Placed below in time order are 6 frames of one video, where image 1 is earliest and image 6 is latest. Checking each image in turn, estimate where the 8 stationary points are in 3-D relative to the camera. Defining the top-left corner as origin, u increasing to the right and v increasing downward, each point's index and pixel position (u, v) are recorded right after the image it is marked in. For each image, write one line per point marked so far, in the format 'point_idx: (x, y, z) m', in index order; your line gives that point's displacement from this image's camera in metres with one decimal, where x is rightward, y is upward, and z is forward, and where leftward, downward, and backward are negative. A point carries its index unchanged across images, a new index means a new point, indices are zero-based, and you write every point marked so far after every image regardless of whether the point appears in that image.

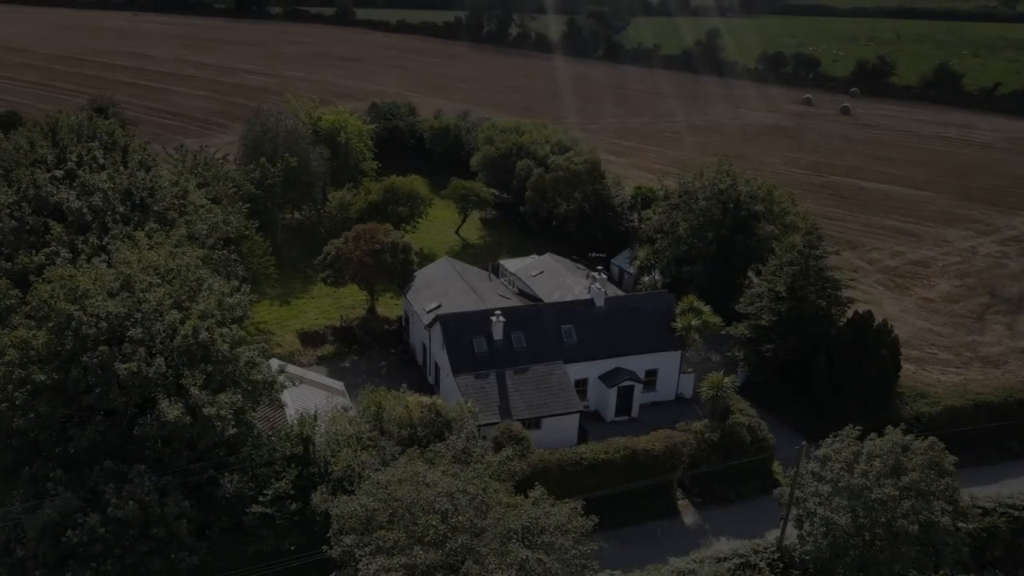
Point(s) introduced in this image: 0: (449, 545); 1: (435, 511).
0: (-1.3, -5.3, +18.9) m
1: (-1.6, -4.8, +19.4) m
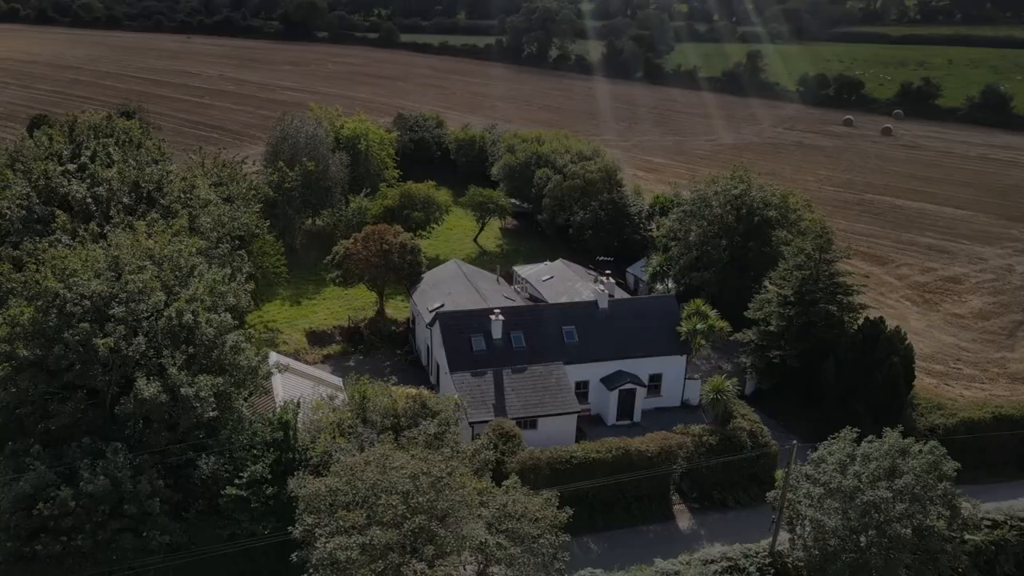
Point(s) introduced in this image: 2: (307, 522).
0: (-2.1, -4.8, +18.5) m
1: (-2.4, -4.3, +19.1) m
2: (-4.4, -5.0, +19.7) m
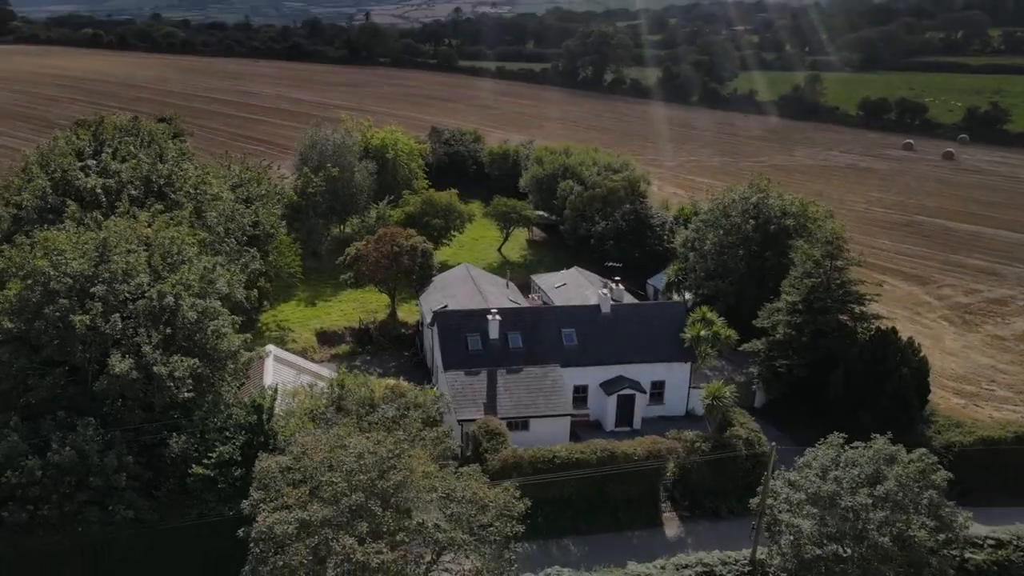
0: (-3.3, -4.3, +18.3) m
1: (-3.6, -3.8, +19.0) m
2: (-5.5, -4.5, +19.7) m
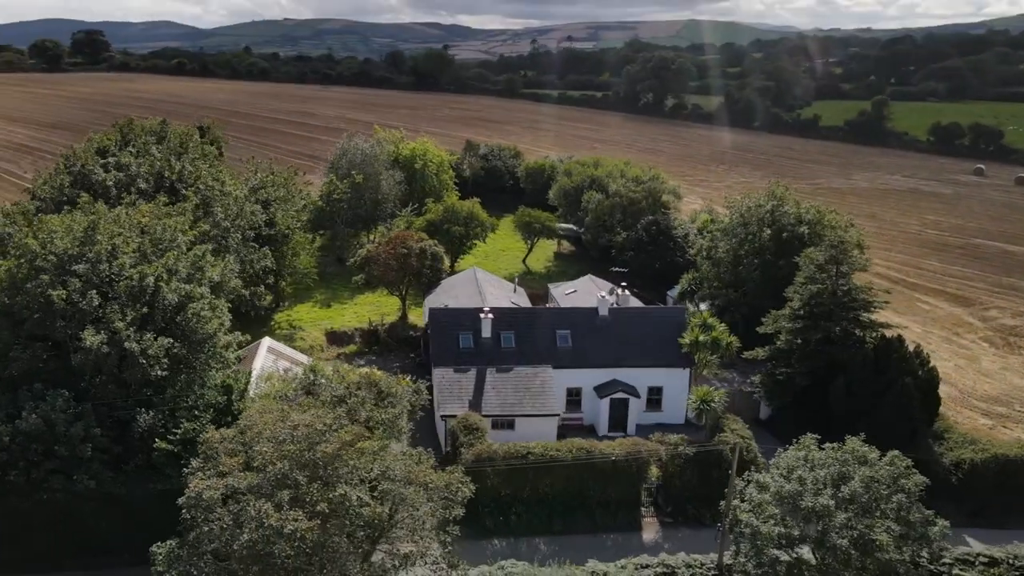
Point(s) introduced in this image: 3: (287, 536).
0: (-4.8, -3.7, +18.3) m
1: (-5.0, -3.2, +19.0) m
2: (-6.9, -3.9, +19.9) m
3: (-4.2, -4.7, +17.2) m
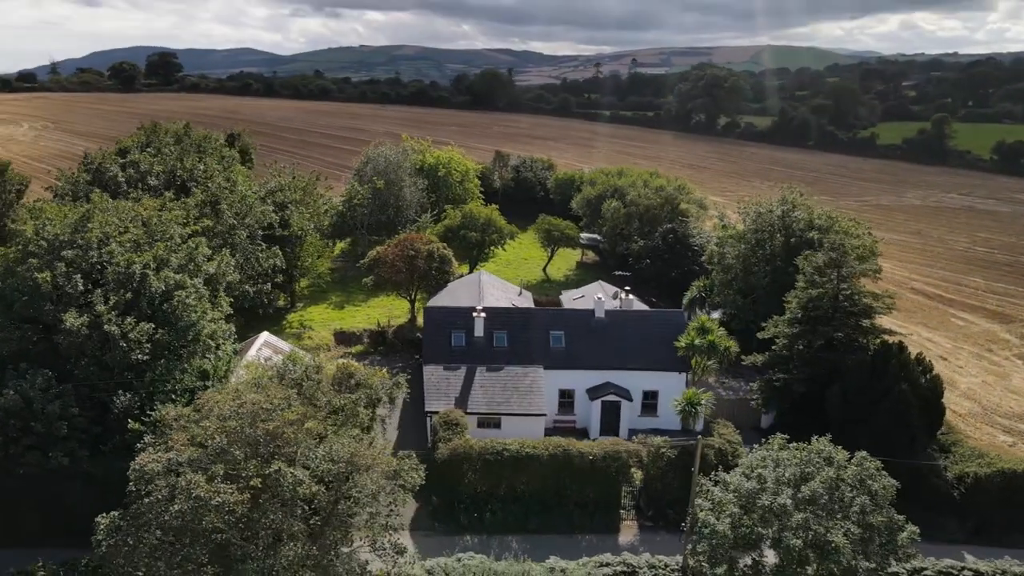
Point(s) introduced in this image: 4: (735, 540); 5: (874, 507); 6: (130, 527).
0: (-6.1, -3.2, +18.5) m
1: (-6.2, -2.7, +19.2) m
2: (-8.0, -3.4, +20.2) m
3: (-5.6, -4.2, +17.3) m
4: (+4.8, -5.4, +19.6) m
5: (+7.7, -4.6, +19.4) m
6: (-7.6, -4.8, +18.5) m
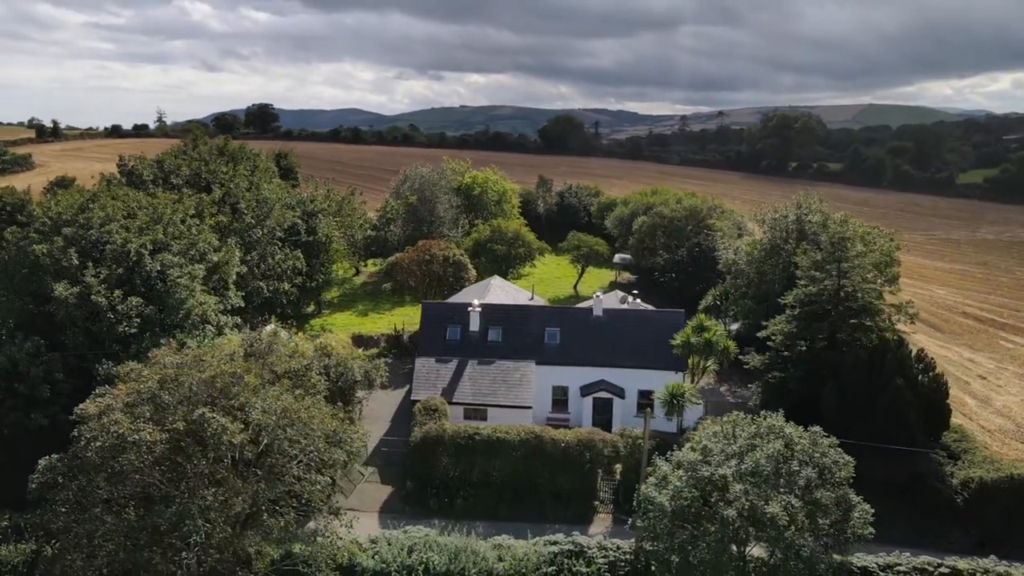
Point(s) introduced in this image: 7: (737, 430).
0: (-7.6, -2.1, +18.9) m
1: (-7.6, -1.7, +19.6) m
2: (-9.3, -2.4, +20.8) m
3: (-7.3, -3.0, +17.6) m
4: (+3.3, -4.6, +18.6) m
5: (+6.2, -3.8, +18.1) m
6: (-9.2, -3.7, +18.9) m
7: (+4.8, -3.0, +19.5) m
